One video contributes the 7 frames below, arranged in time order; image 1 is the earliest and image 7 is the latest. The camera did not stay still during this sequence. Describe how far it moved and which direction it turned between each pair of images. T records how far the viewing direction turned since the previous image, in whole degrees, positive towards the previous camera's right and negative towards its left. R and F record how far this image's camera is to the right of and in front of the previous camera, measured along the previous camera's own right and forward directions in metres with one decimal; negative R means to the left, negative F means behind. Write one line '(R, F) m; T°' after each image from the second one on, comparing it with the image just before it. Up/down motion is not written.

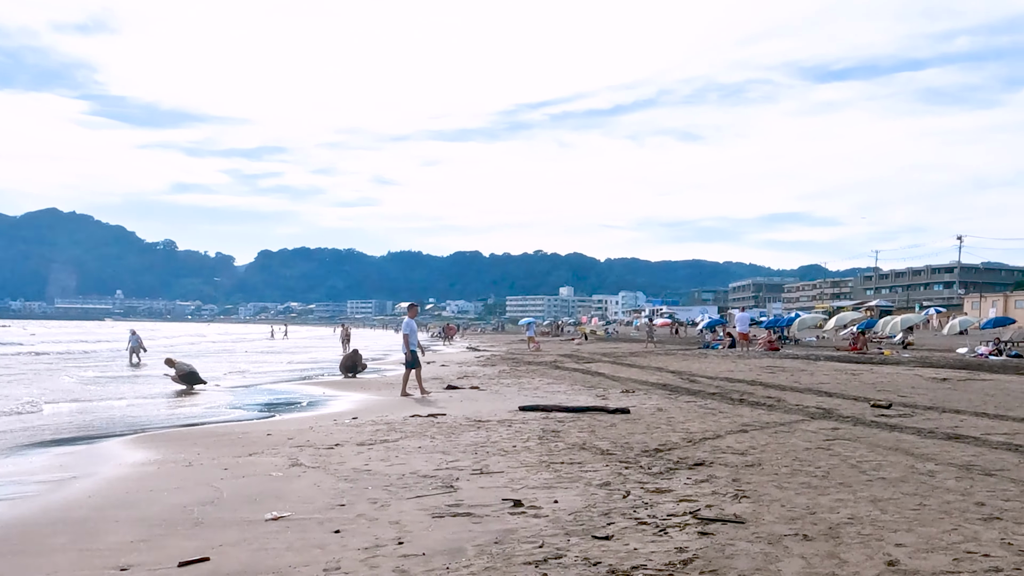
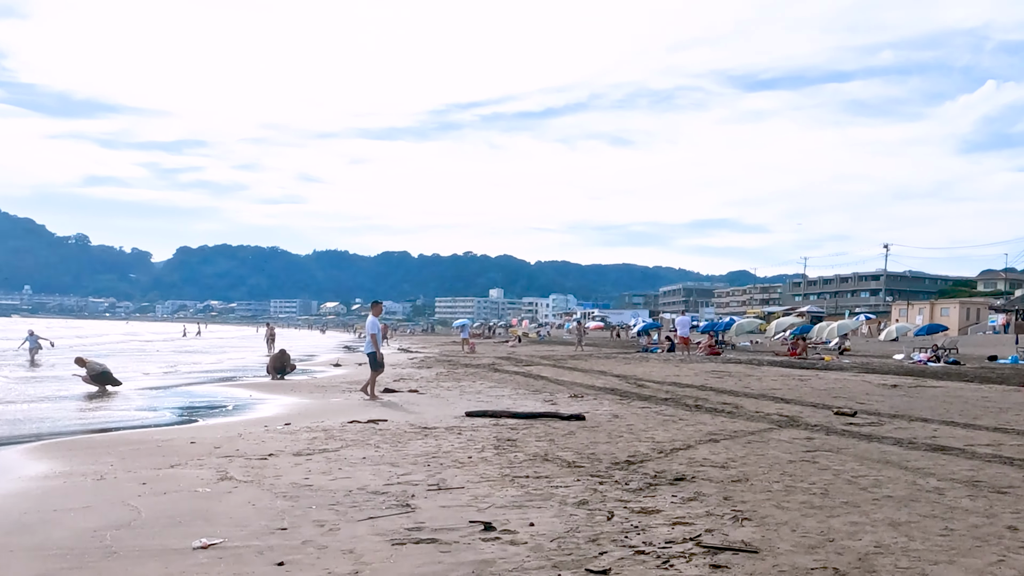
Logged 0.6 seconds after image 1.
(-0.3, +0.8) m; +4°
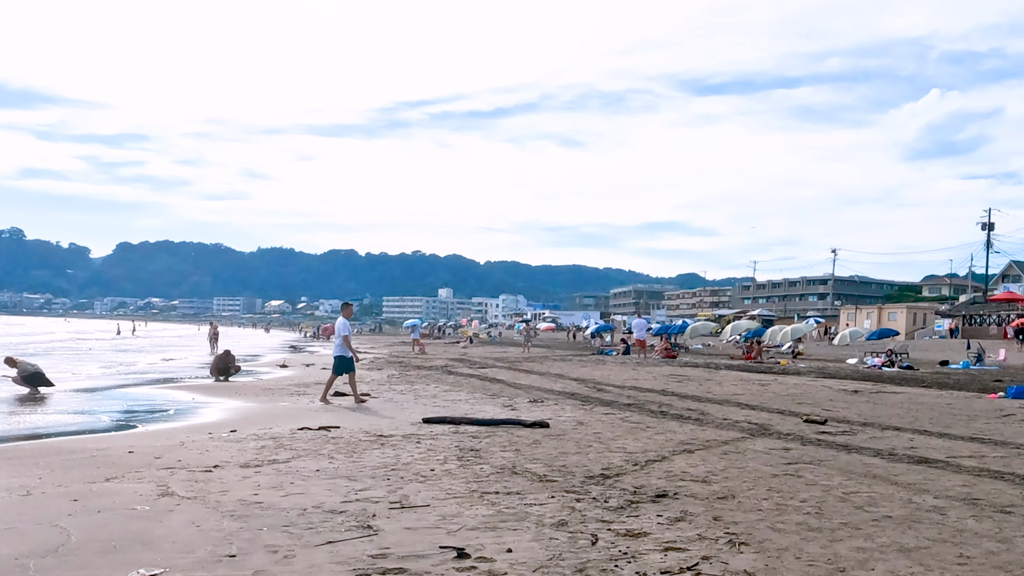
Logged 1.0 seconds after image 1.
(-0.2, +0.5) m; +3°
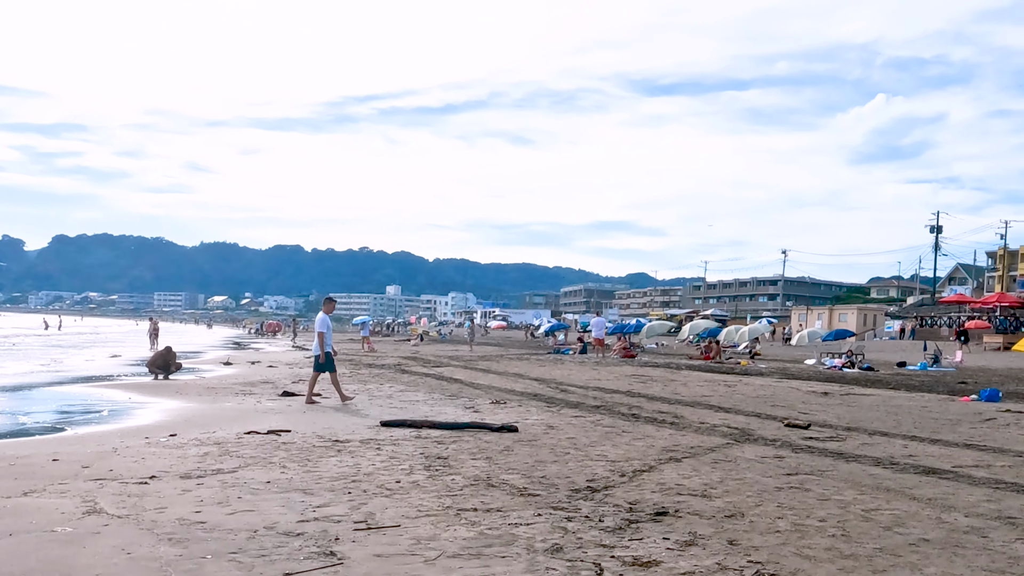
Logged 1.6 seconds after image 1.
(-0.2, +0.8) m; +3°
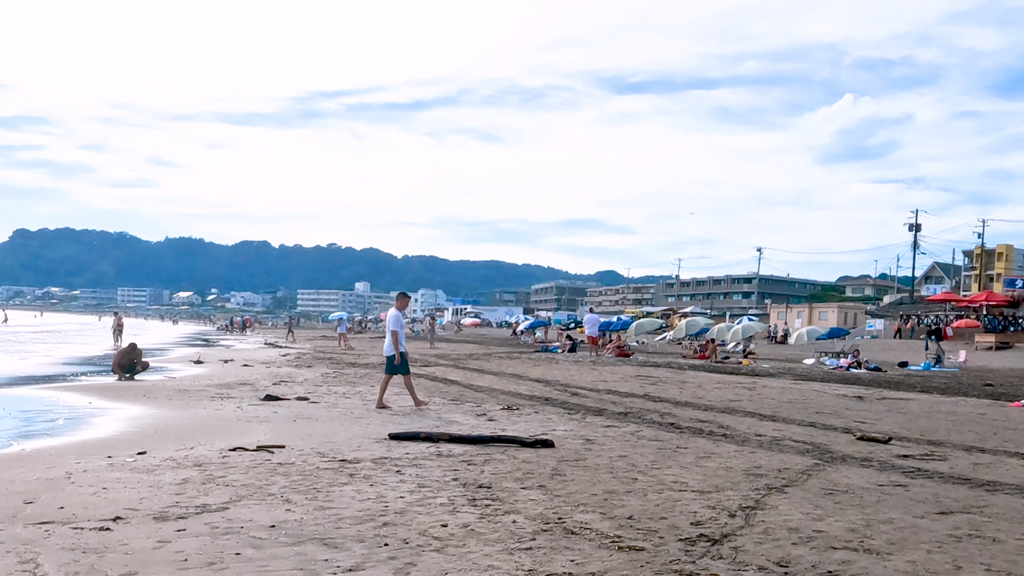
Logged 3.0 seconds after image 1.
(-0.6, +1.6) m; +2°
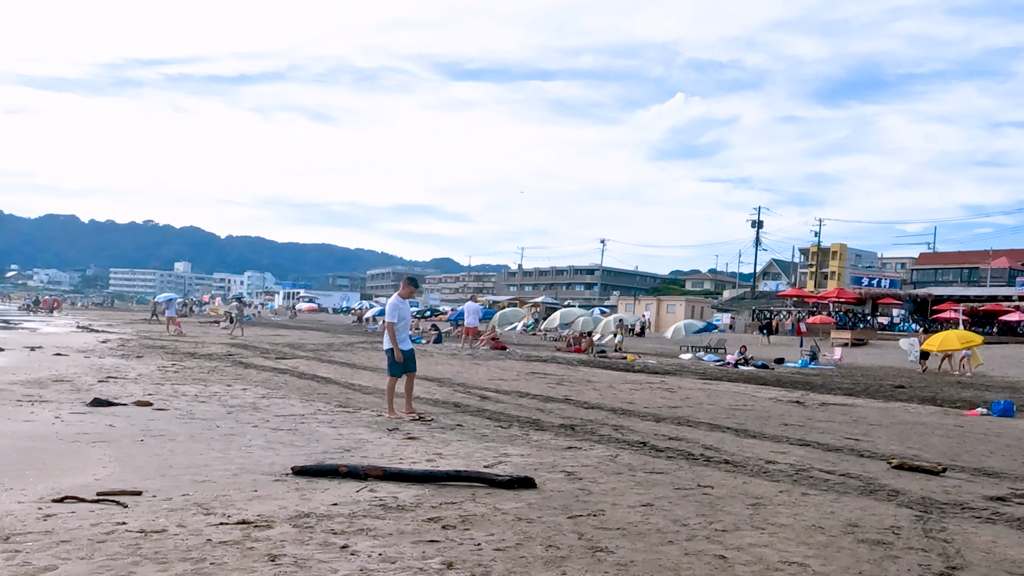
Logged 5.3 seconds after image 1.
(-0.9, +2.6) m; +10°
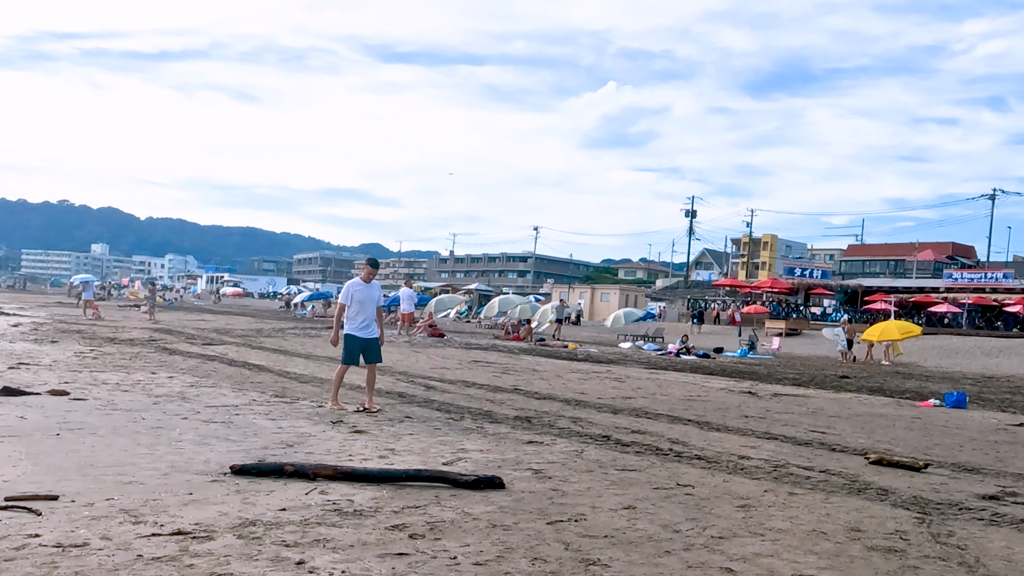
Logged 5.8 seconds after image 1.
(-0.2, +0.6) m; +4°
